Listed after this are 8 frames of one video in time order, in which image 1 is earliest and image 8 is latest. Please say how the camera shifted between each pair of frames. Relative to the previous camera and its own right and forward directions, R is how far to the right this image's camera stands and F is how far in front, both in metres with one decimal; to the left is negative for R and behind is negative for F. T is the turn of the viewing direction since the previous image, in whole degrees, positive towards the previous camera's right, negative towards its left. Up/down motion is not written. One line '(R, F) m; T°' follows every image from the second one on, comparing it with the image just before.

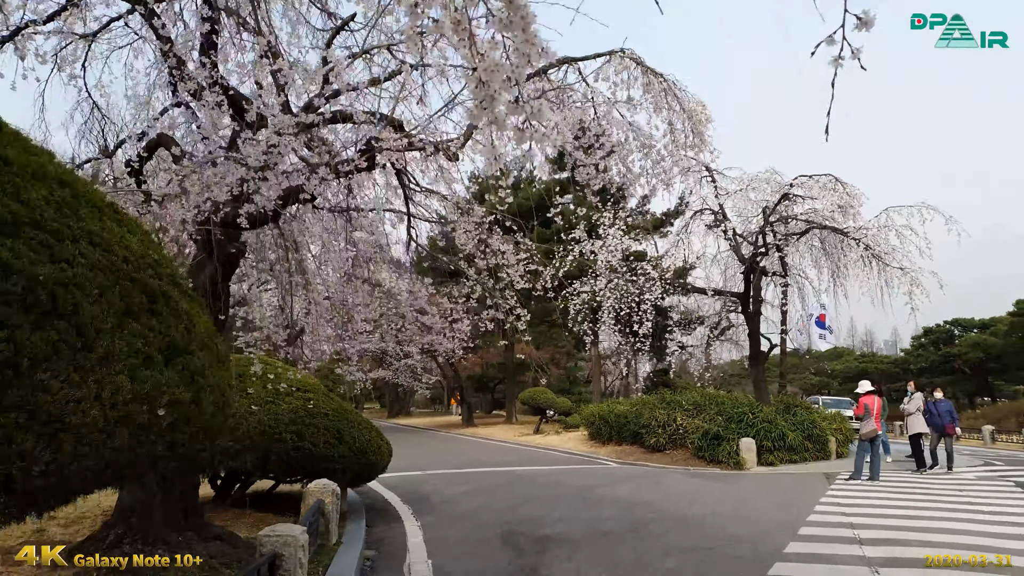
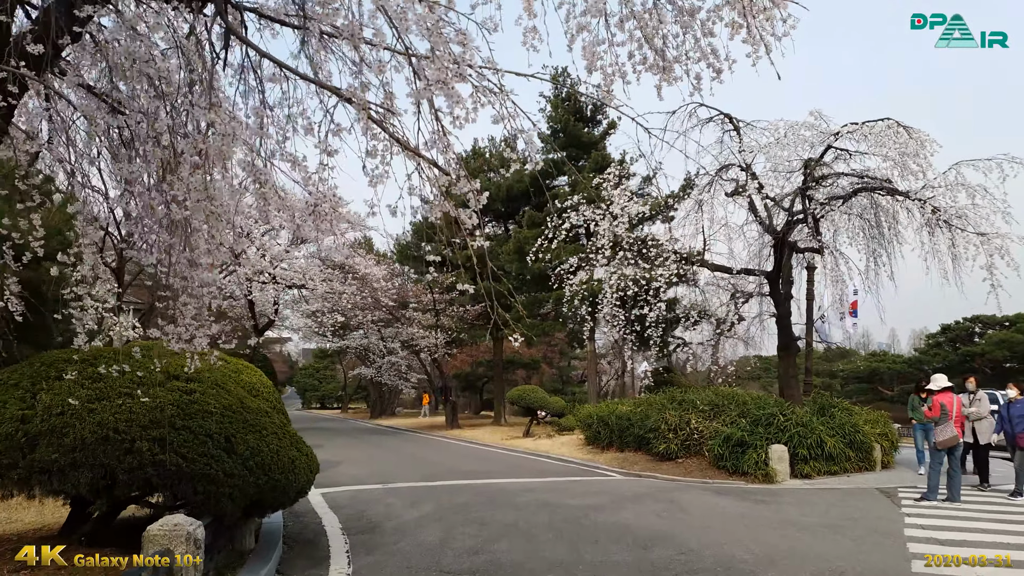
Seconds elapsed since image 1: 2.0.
(+0.1, +2.0) m; 0°
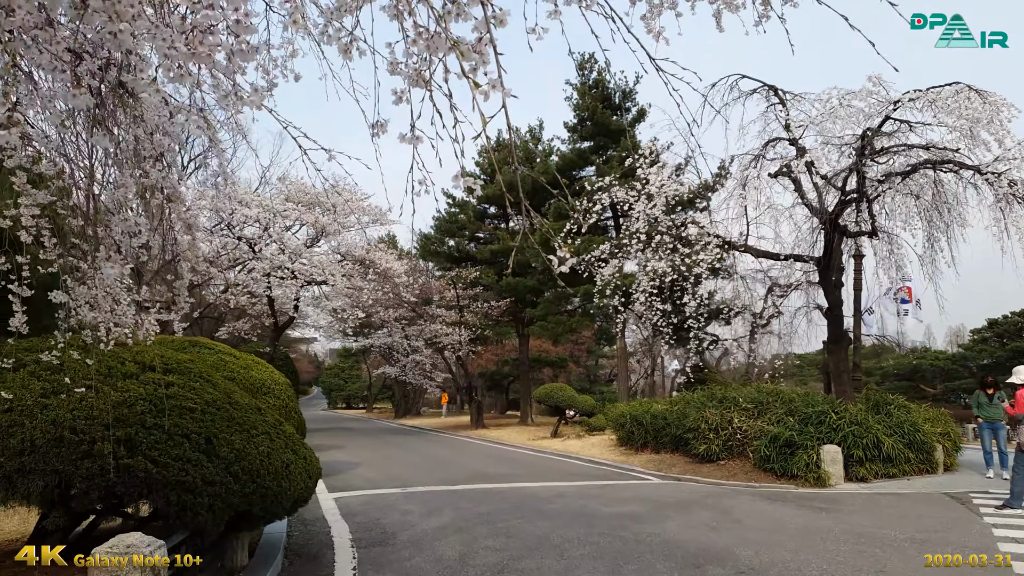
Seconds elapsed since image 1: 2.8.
(0.0, +0.7) m; -2°
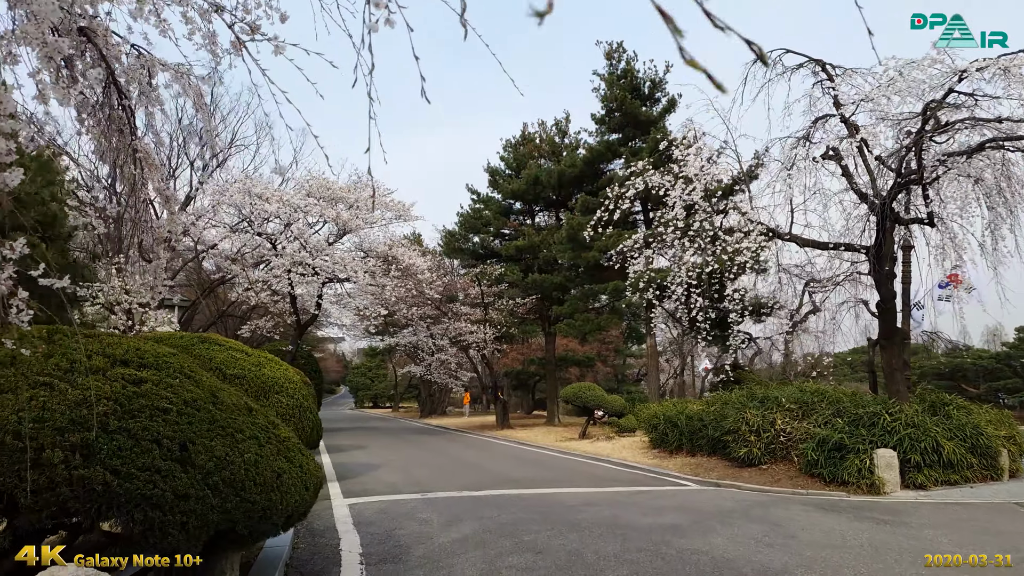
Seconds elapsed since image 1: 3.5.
(0.0, +0.6) m; -2°
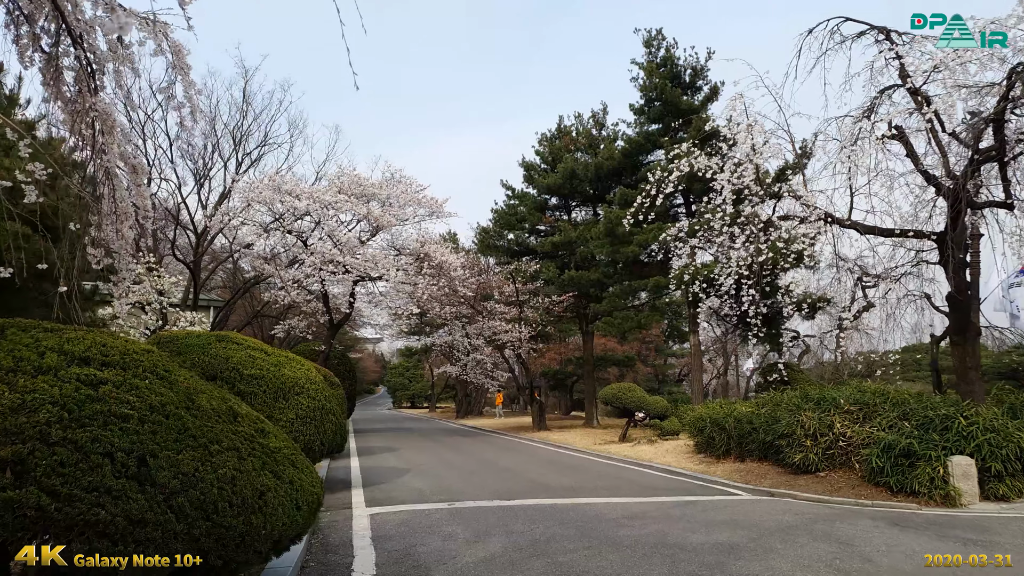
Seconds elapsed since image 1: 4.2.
(0.0, +0.6) m; -3°
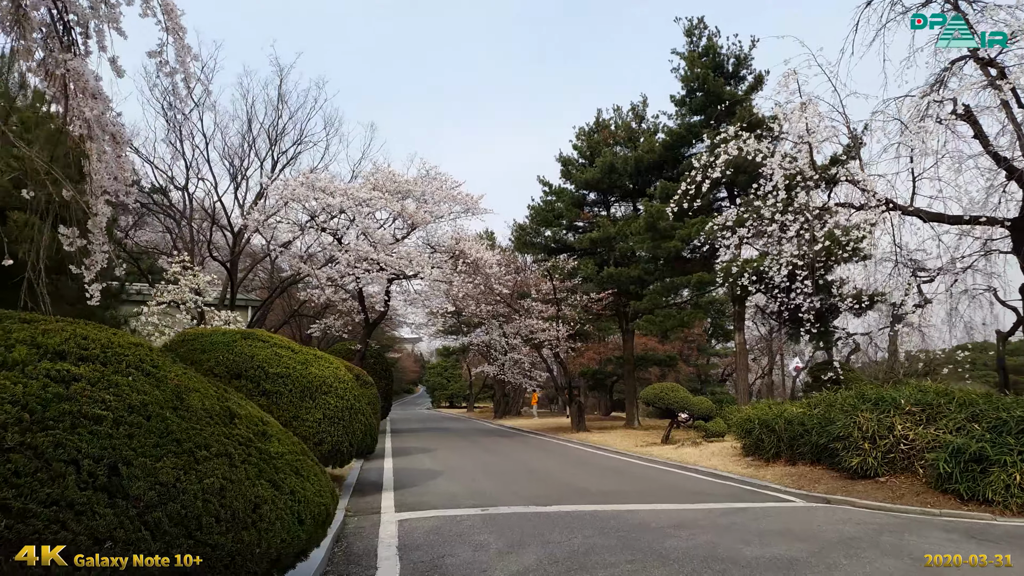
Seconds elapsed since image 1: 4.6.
(0.0, +0.4) m; -3°
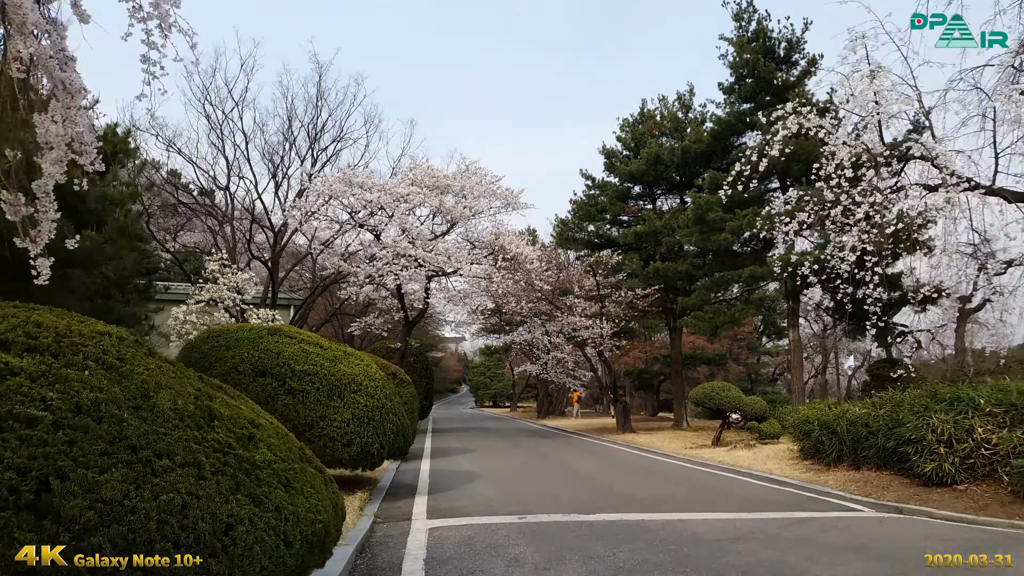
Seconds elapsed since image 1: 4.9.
(0.0, +0.5) m; -3°
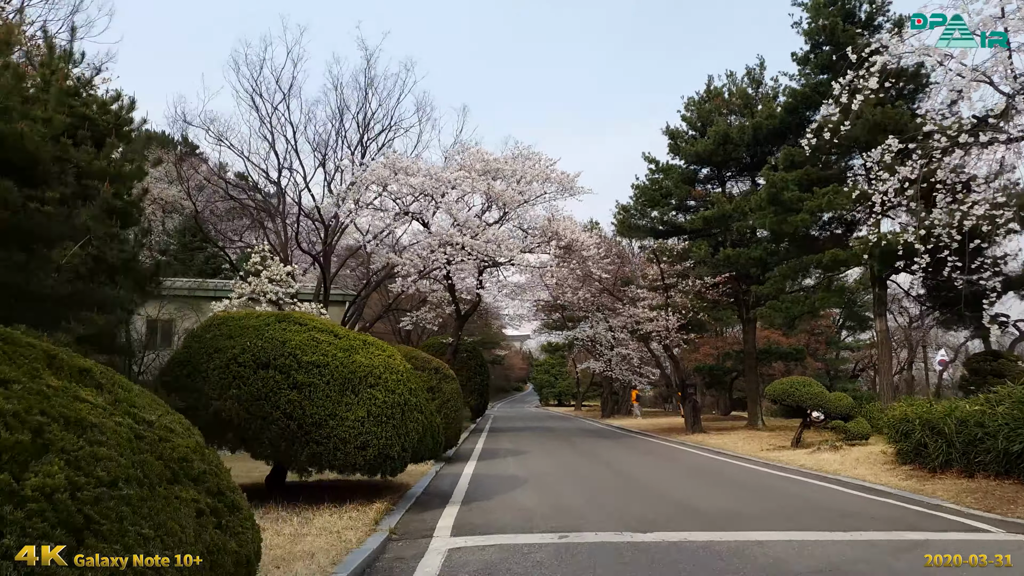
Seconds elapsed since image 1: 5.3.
(+0.2, +1.1) m; -5°
